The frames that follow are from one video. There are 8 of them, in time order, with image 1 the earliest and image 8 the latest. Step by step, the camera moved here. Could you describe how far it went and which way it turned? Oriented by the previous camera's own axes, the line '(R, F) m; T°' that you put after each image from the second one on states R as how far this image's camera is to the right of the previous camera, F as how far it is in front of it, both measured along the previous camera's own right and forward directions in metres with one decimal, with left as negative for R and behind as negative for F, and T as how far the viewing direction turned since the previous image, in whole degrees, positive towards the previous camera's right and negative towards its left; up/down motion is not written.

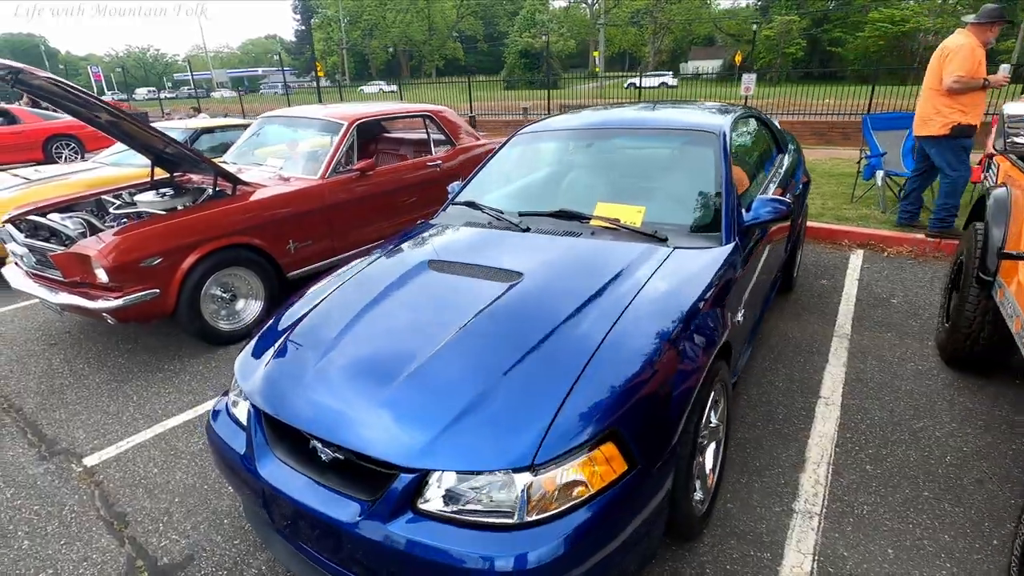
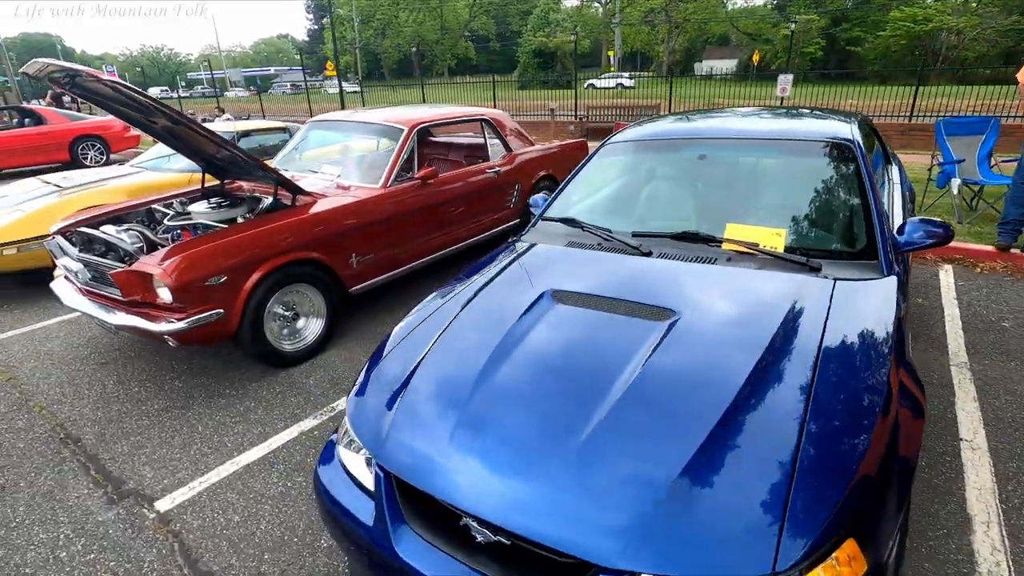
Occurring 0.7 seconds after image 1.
(-0.5, +0.3) m; -1°
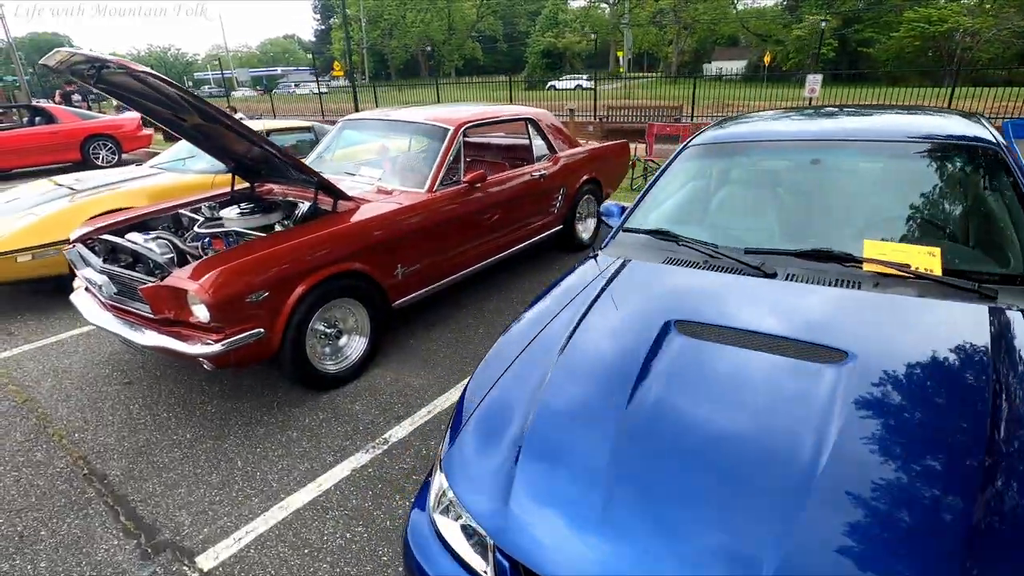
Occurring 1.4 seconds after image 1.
(-0.4, +0.4) m; 0°
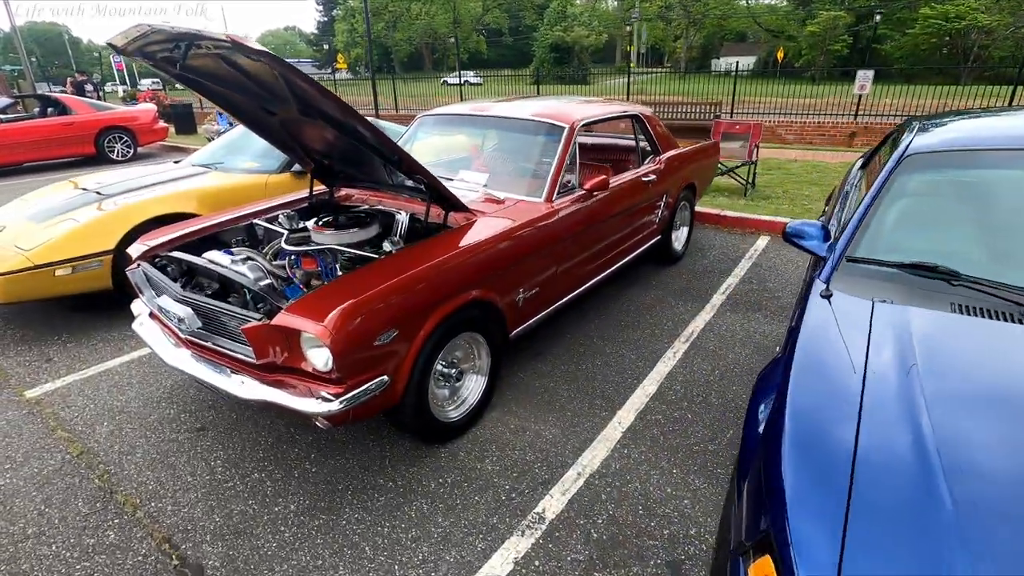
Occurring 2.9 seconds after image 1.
(-0.9, +0.6) m; 0°
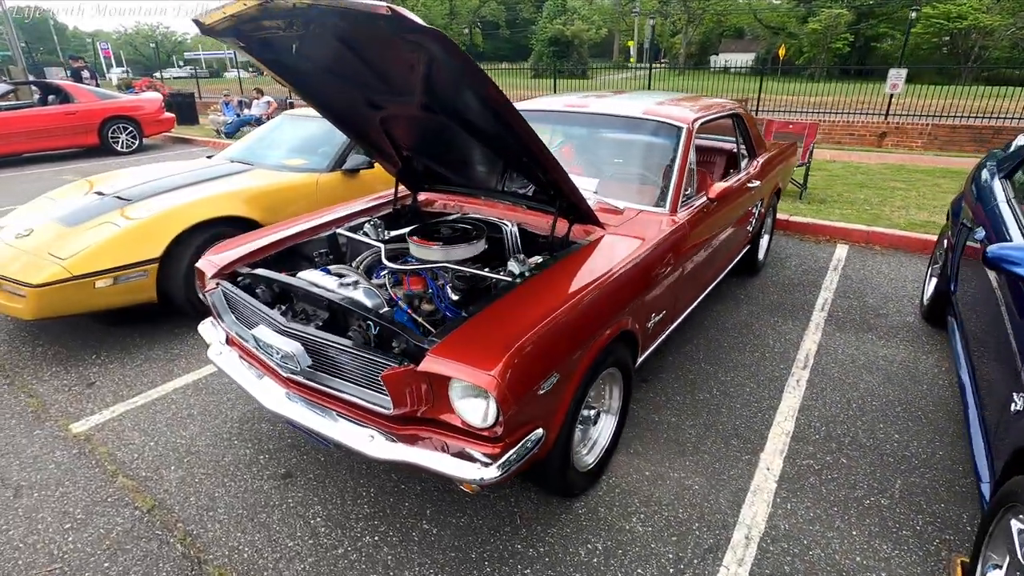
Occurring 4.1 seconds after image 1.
(-0.7, +0.4) m; +1°
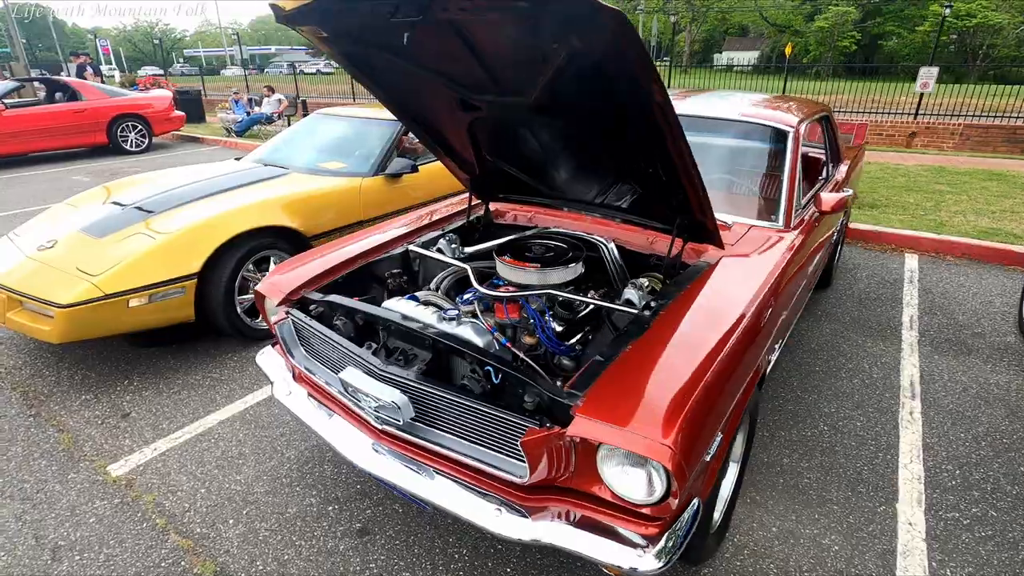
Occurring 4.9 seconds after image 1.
(-0.5, +0.3) m; 0°
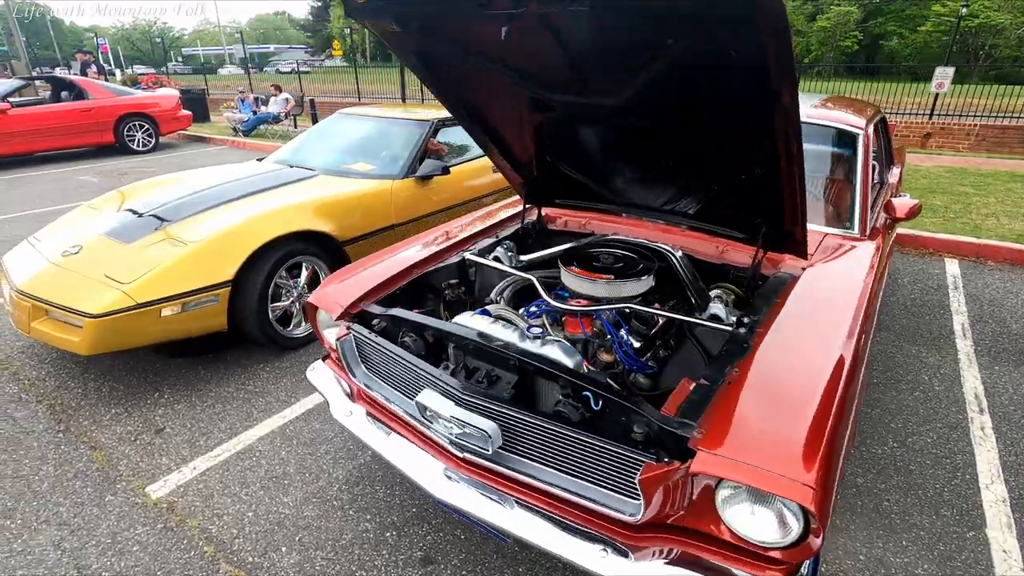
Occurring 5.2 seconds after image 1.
(-0.3, +0.1) m; 0°
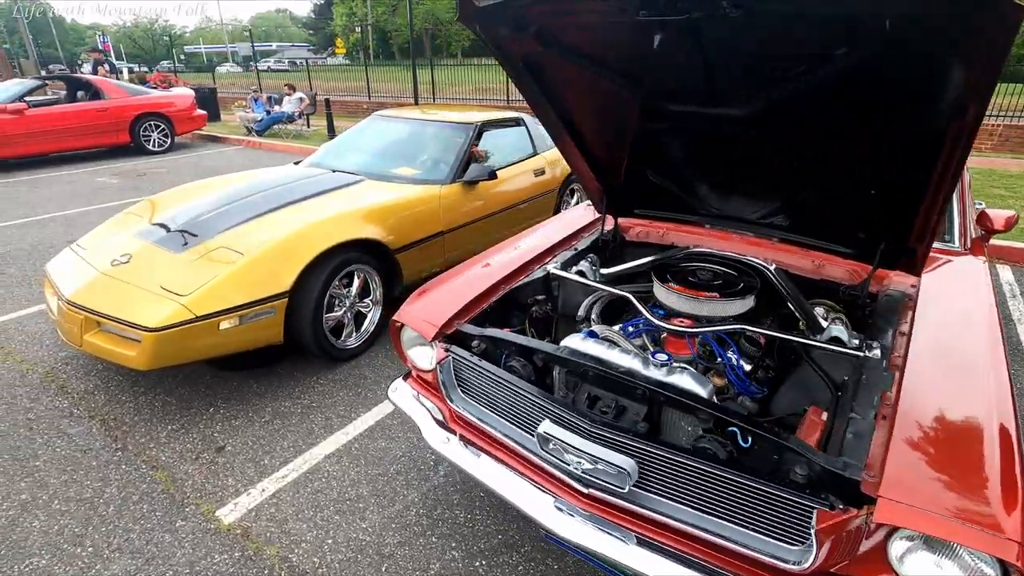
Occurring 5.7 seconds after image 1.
(-0.4, +0.1) m; 0°
